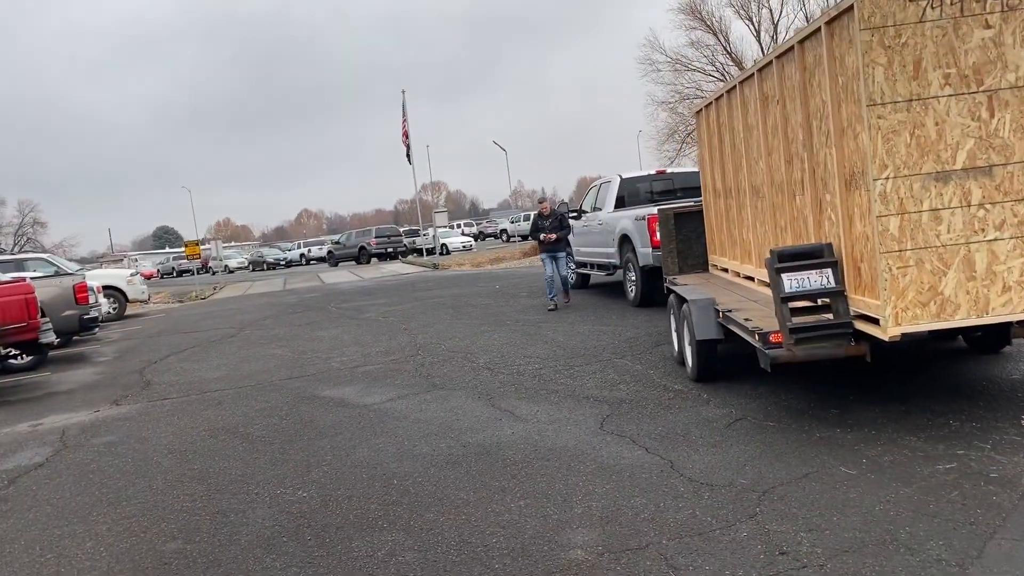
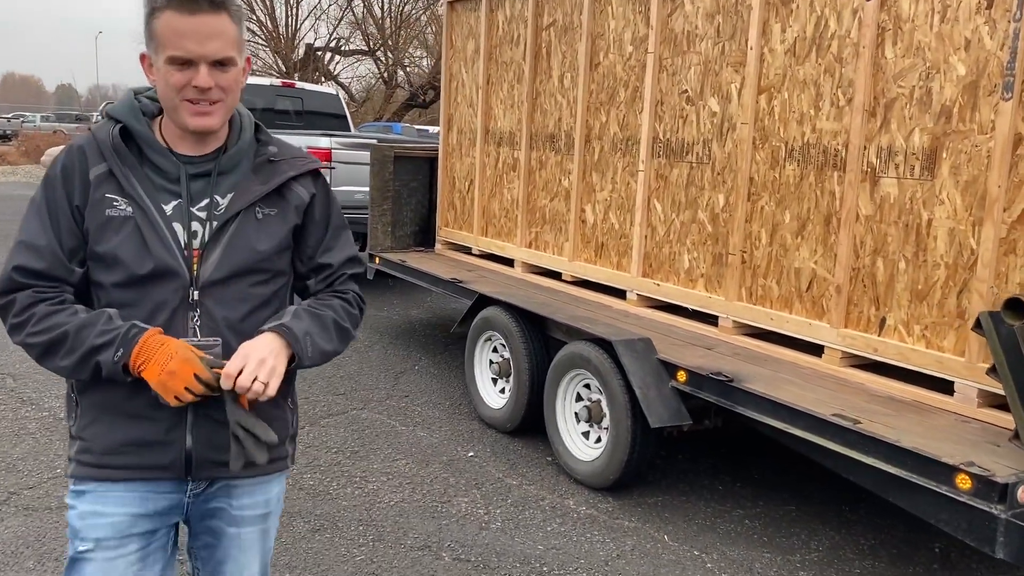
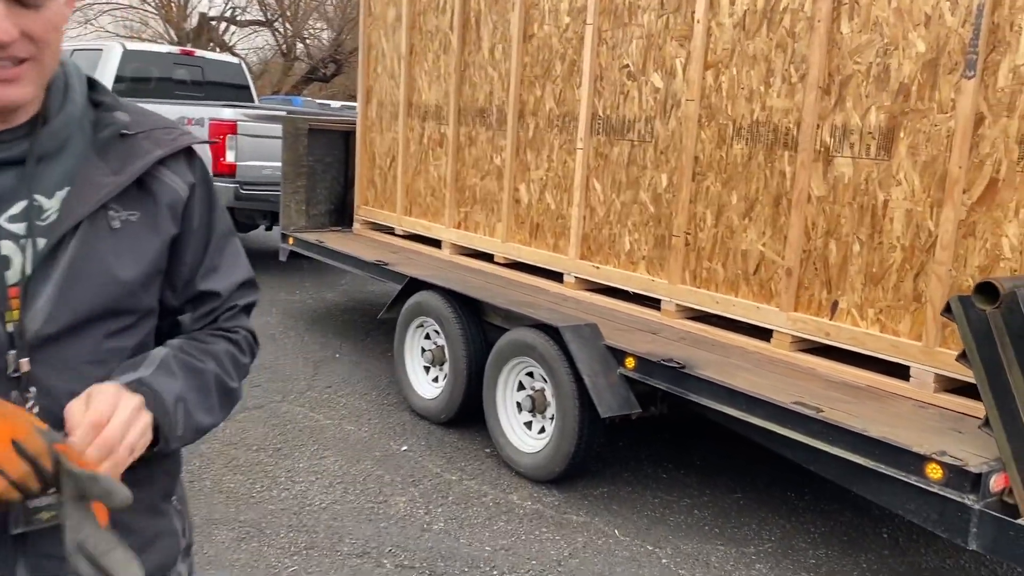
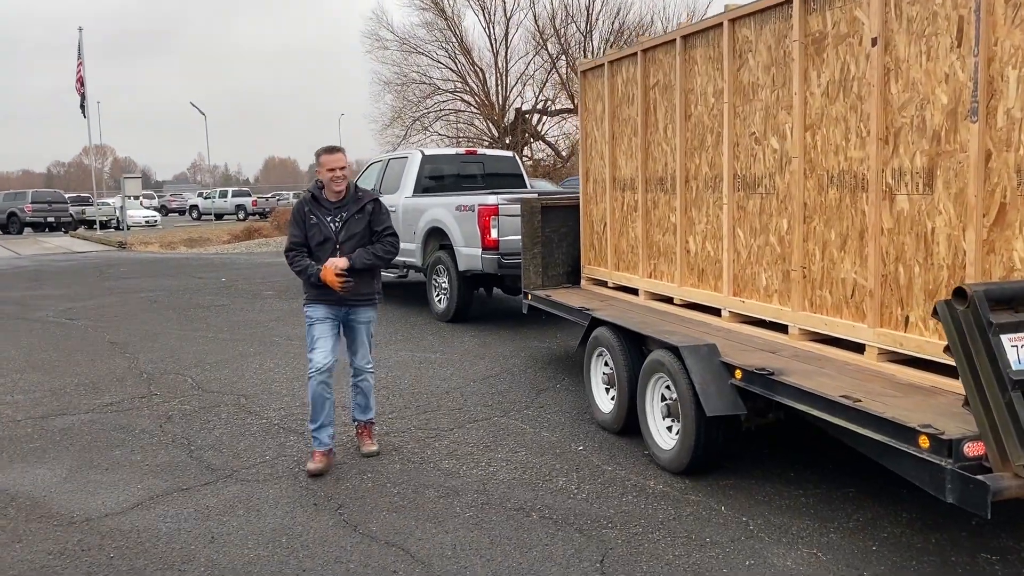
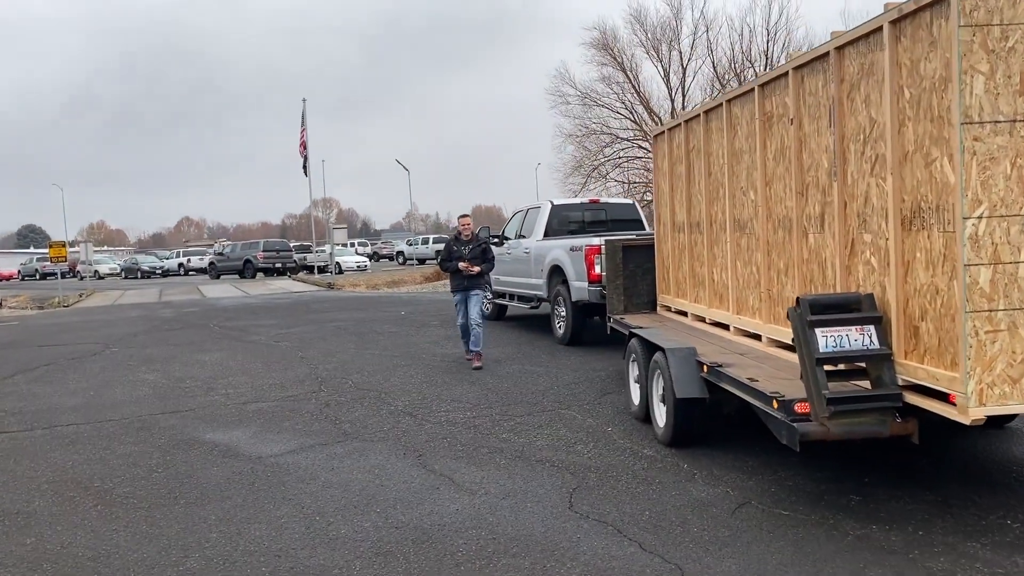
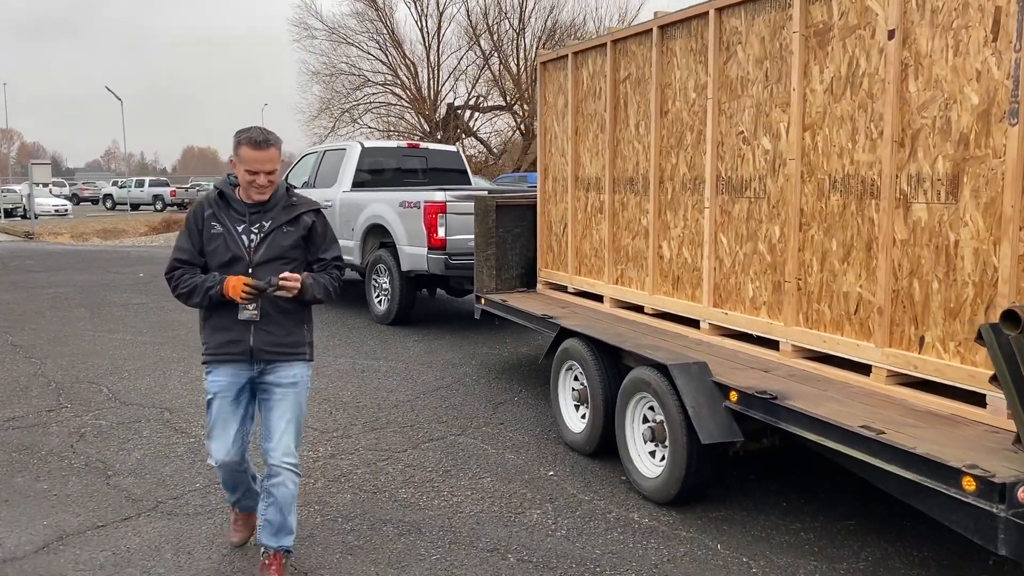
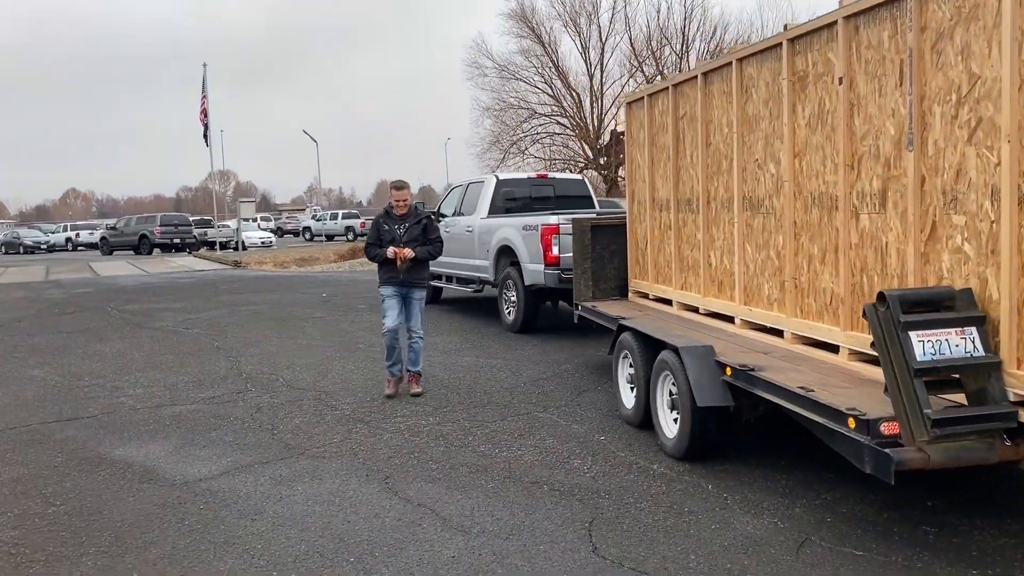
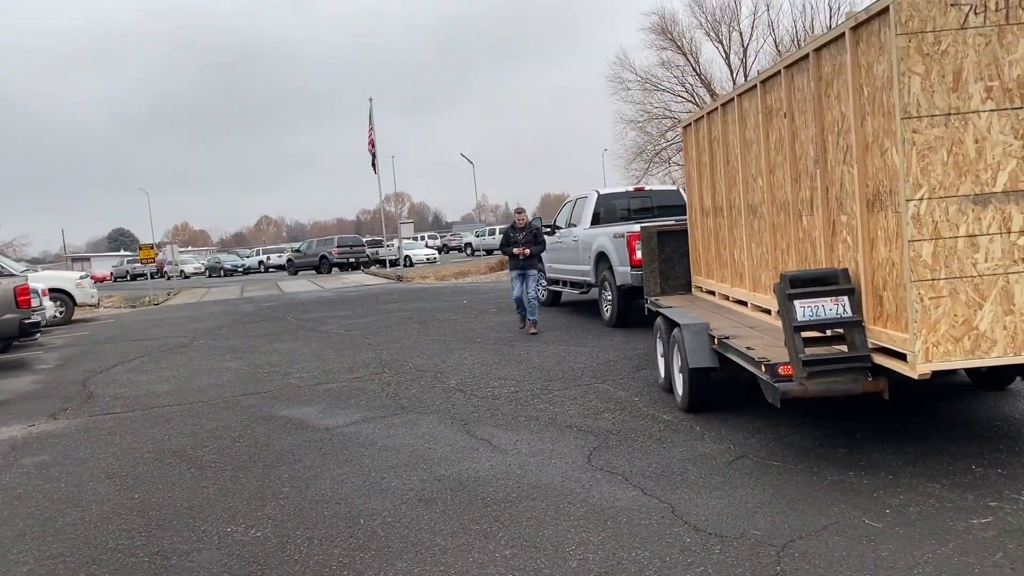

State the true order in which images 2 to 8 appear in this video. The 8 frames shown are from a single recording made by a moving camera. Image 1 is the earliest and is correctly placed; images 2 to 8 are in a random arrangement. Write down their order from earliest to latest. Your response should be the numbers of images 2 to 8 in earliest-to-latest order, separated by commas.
8, 5, 7, 4, 6, 2, 3
